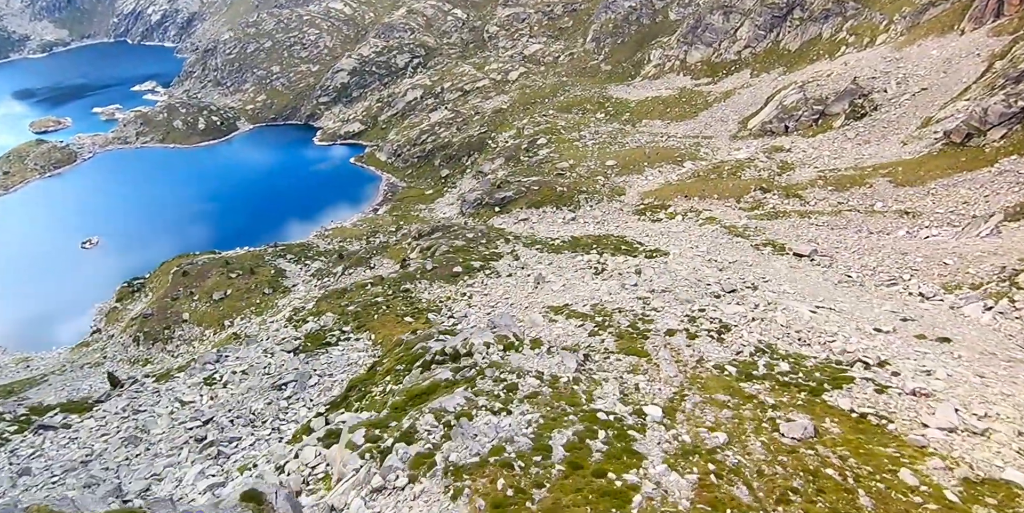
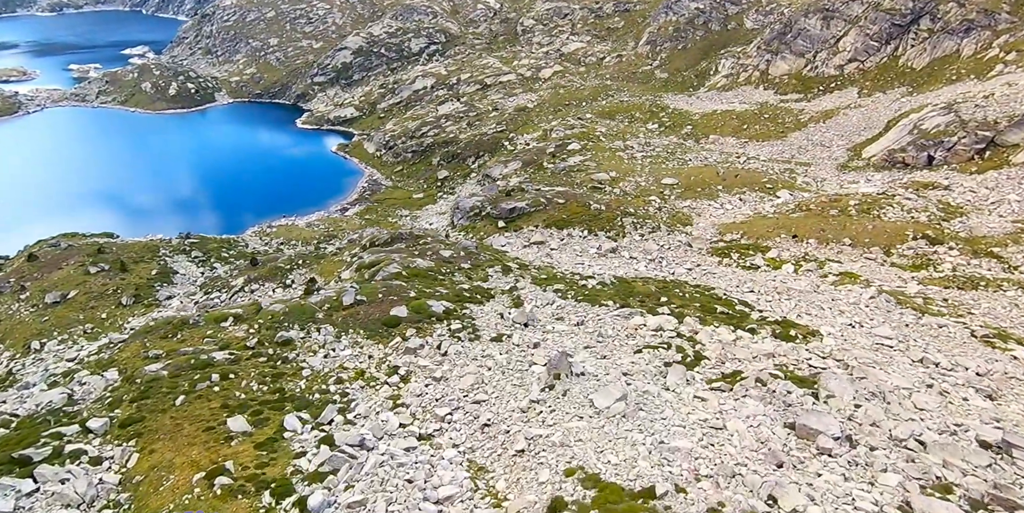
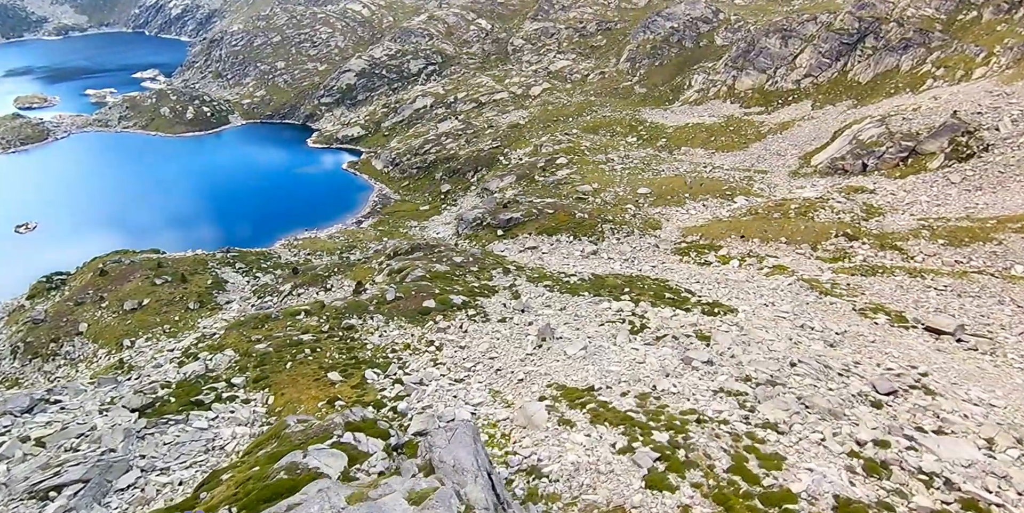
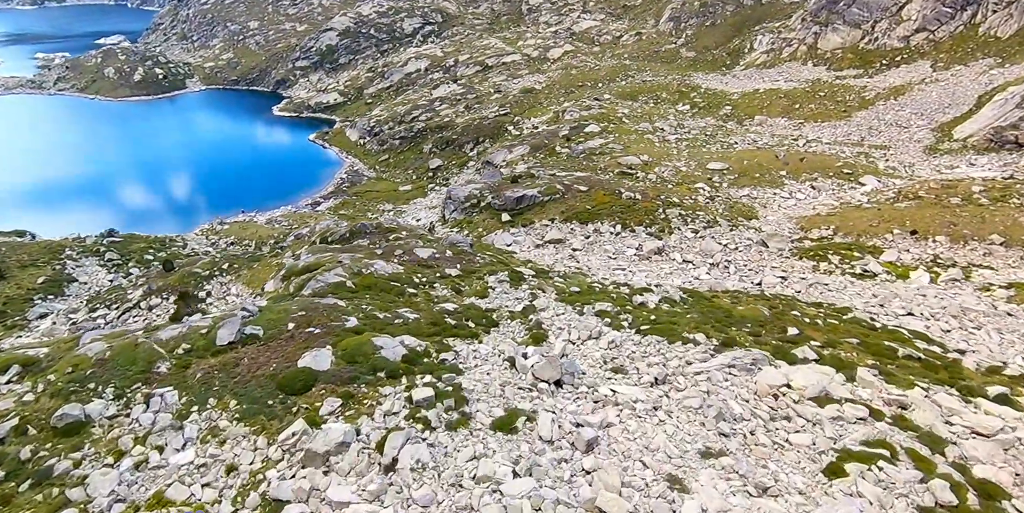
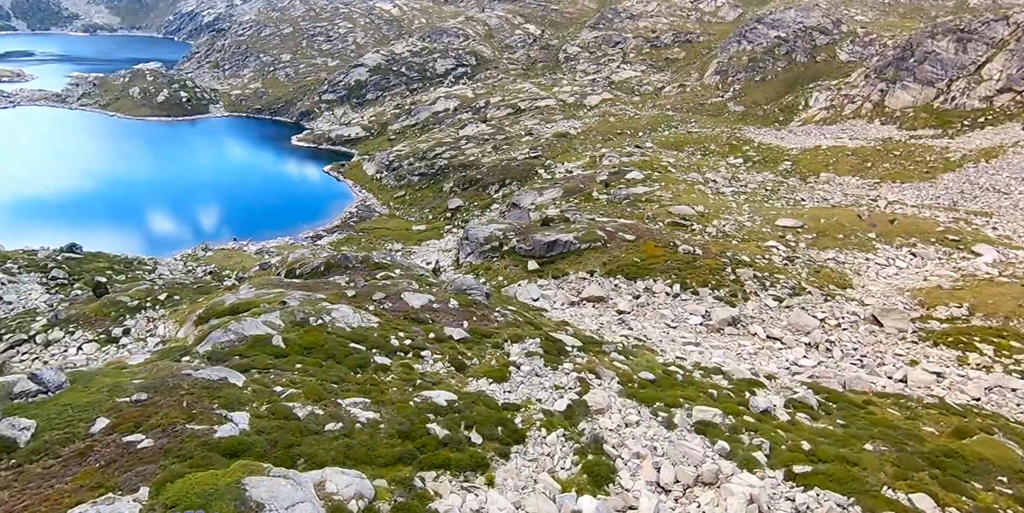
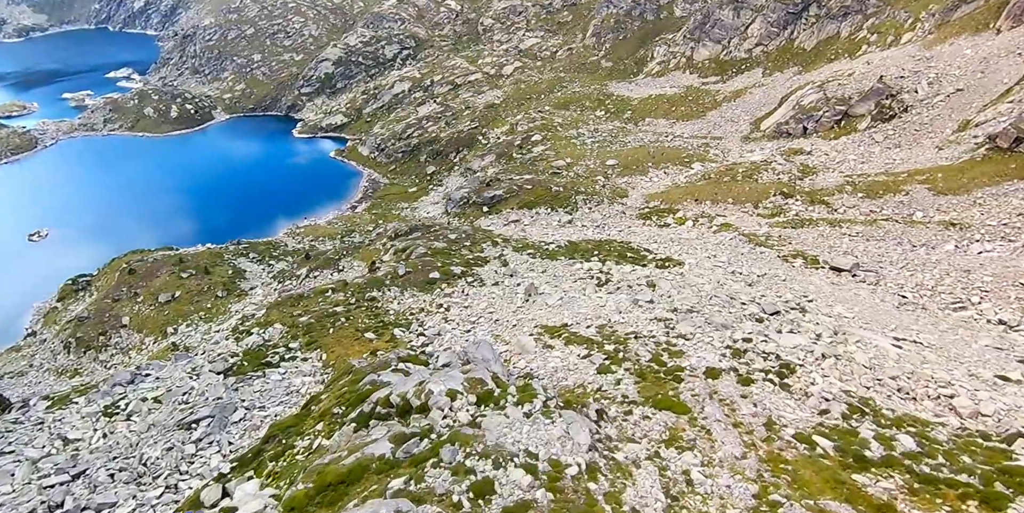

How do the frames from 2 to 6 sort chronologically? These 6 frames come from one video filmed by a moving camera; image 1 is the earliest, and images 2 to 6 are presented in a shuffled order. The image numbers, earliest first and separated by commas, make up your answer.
6, 3, 2, 4, 5
